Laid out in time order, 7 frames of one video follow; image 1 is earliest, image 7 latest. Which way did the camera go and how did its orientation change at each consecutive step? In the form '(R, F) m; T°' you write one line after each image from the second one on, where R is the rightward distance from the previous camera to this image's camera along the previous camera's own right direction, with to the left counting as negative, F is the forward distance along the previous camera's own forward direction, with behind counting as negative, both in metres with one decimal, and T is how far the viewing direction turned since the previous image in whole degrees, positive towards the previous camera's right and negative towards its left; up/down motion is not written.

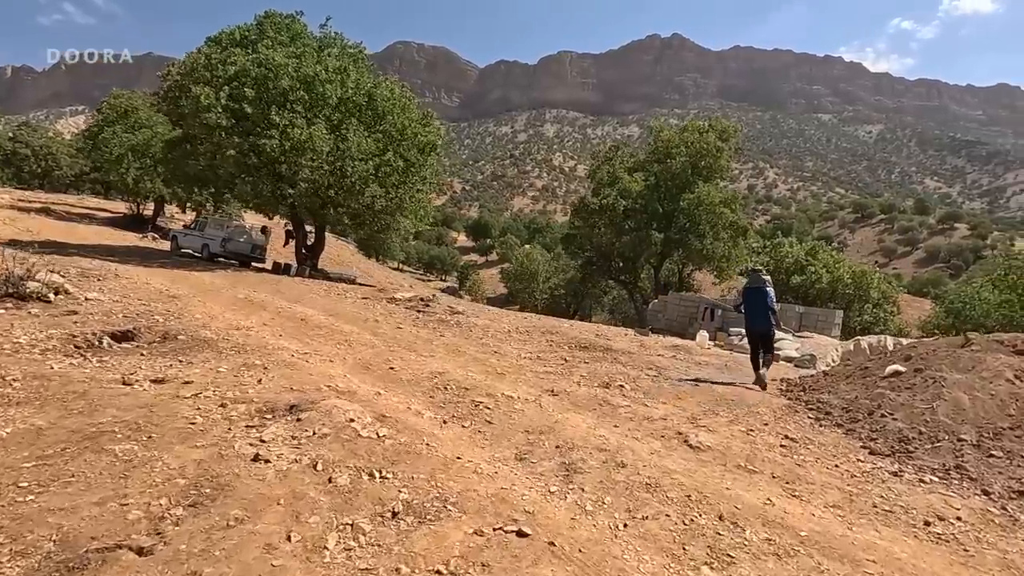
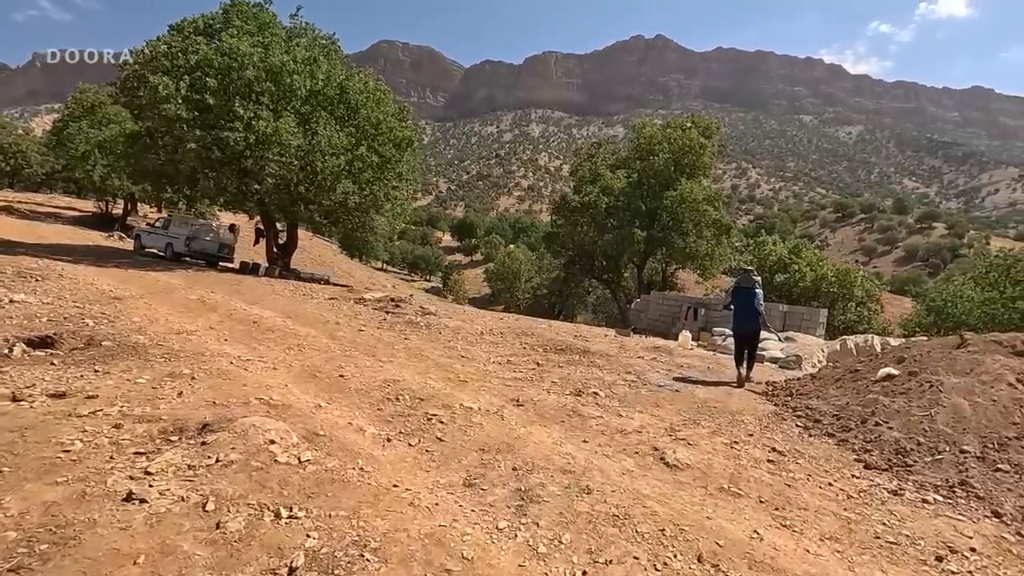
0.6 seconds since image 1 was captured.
(+0.2, +0.5) m; +1°
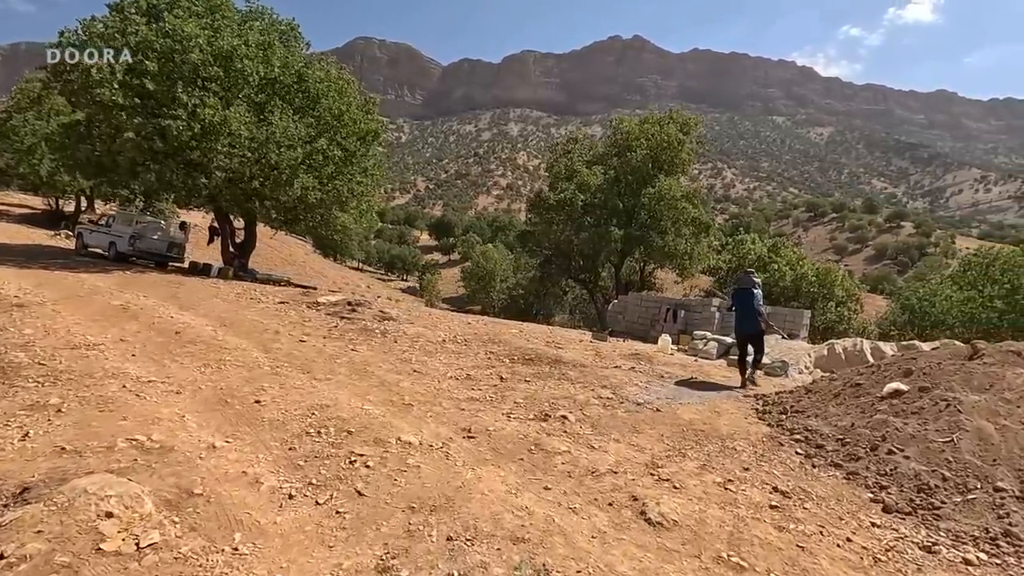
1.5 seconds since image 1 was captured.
(+0.2, +0.8) m; +2°
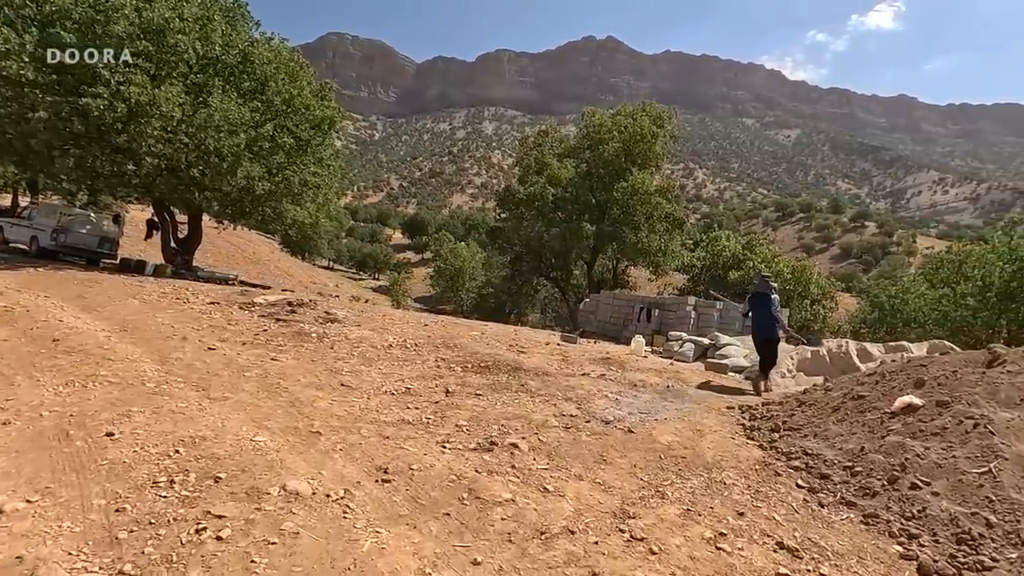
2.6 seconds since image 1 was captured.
(+0.3, +0.9) m; +3°
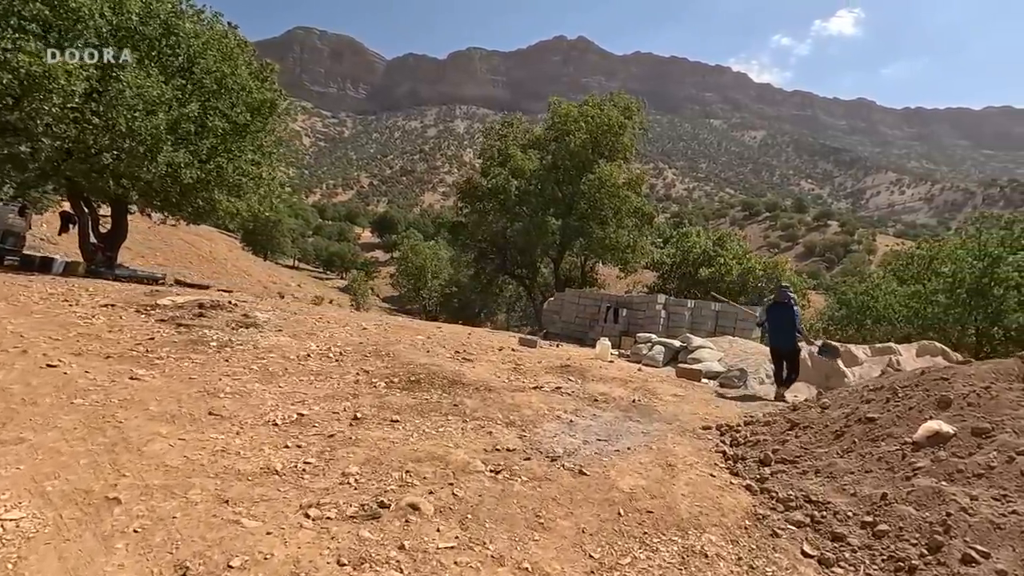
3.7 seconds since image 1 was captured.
(+0.4, +1.1) m; +3°
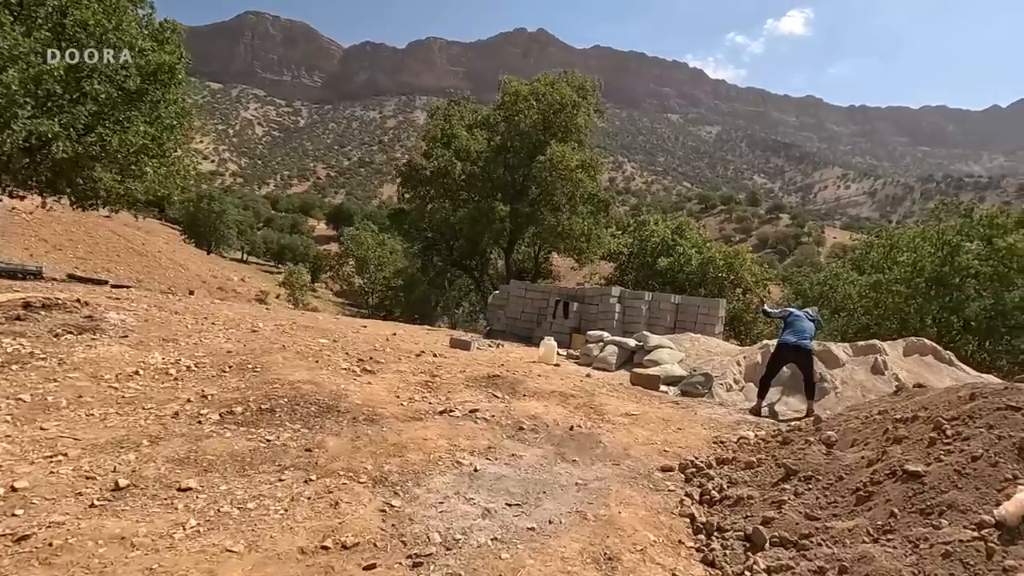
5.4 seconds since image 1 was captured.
(+0.5, +1.4) m; +4°
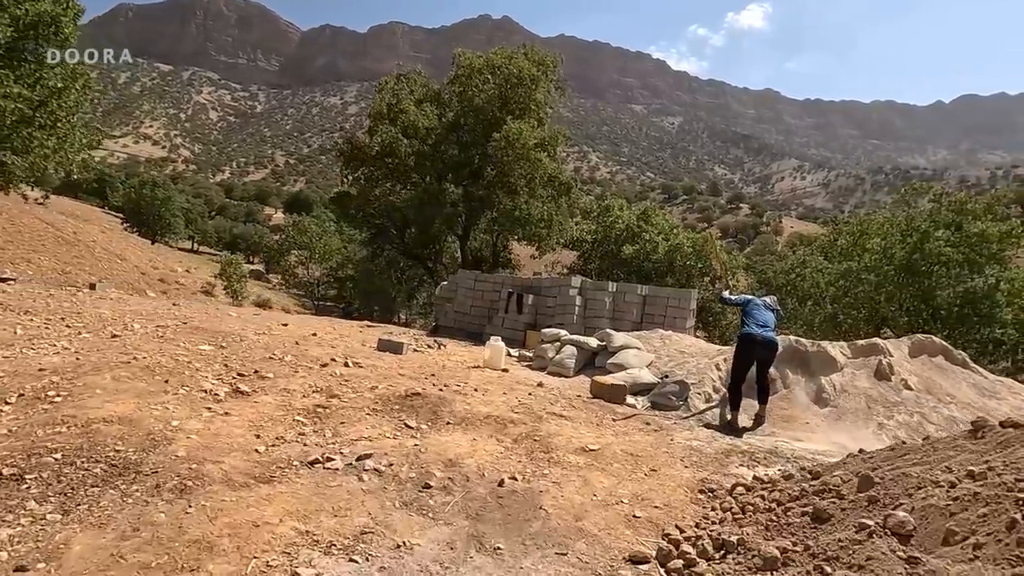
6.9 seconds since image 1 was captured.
(+0.3, +1.3) m; +4°
